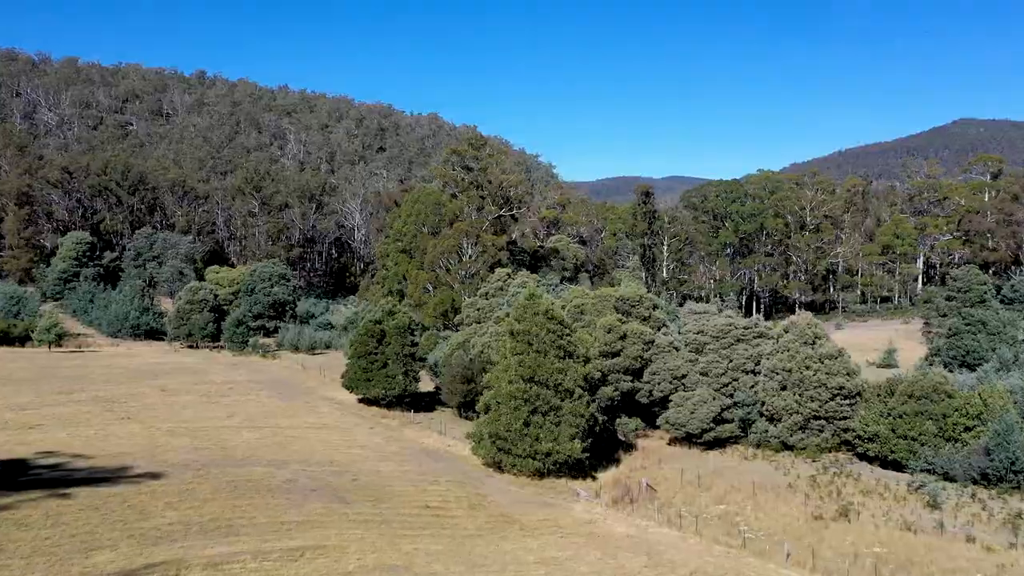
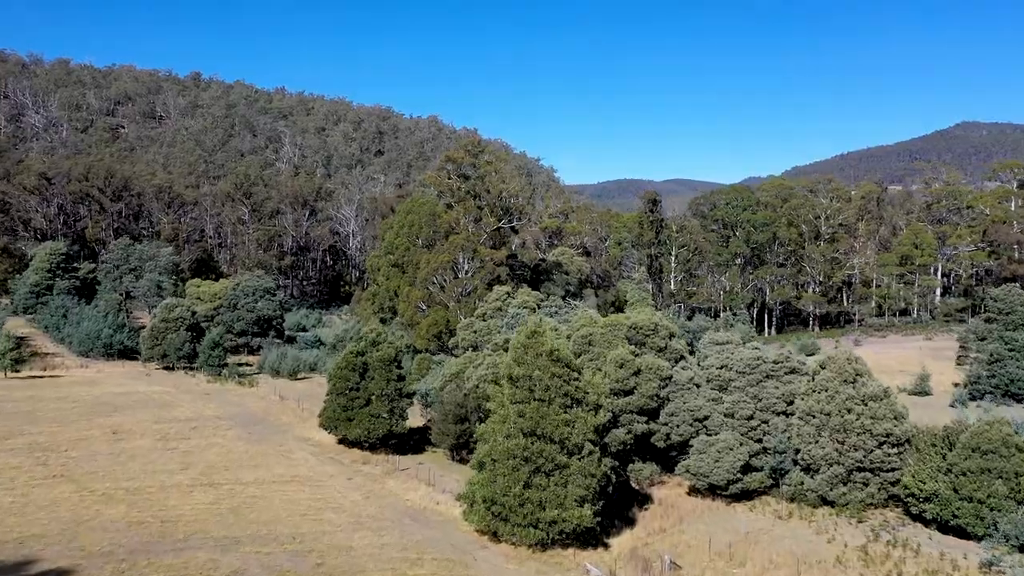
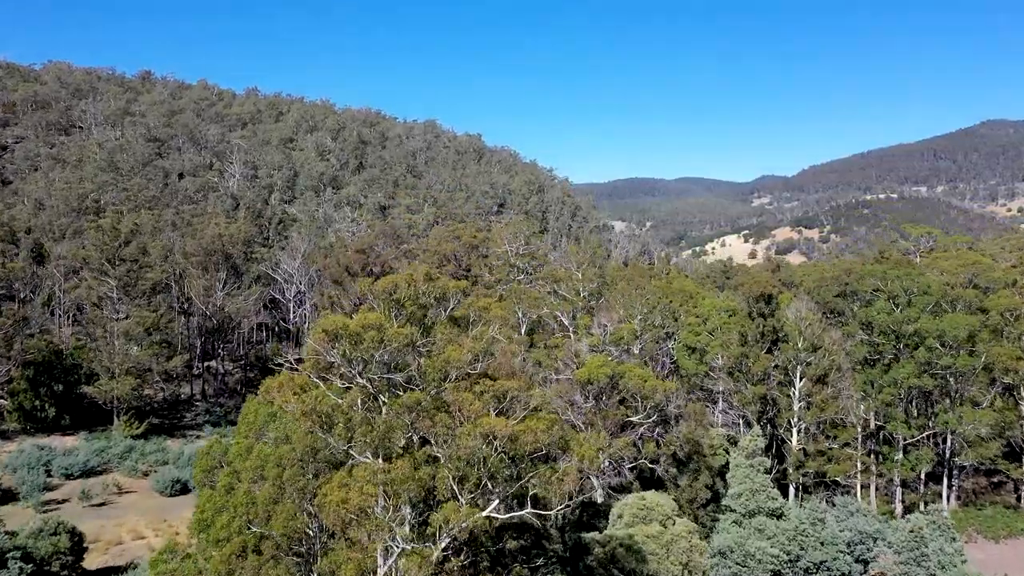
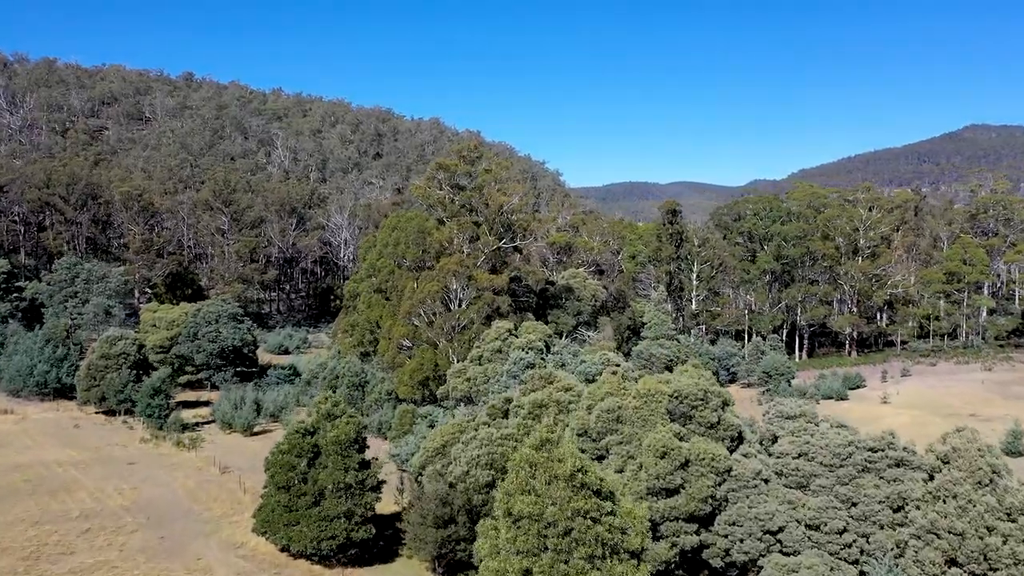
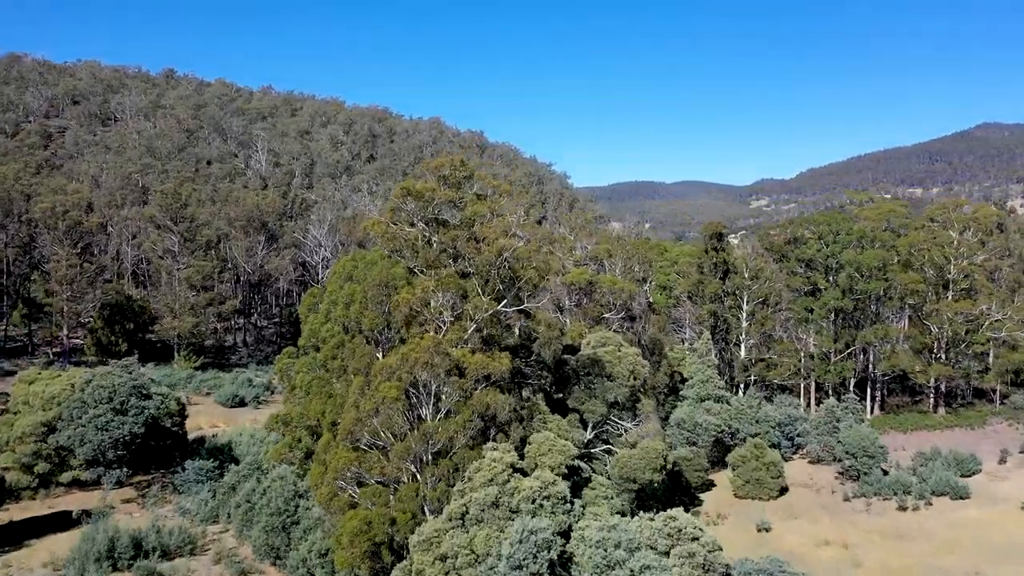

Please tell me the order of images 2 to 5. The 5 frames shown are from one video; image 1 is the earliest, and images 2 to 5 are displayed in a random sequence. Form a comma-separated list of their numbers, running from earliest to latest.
2, 4, 5, 3
